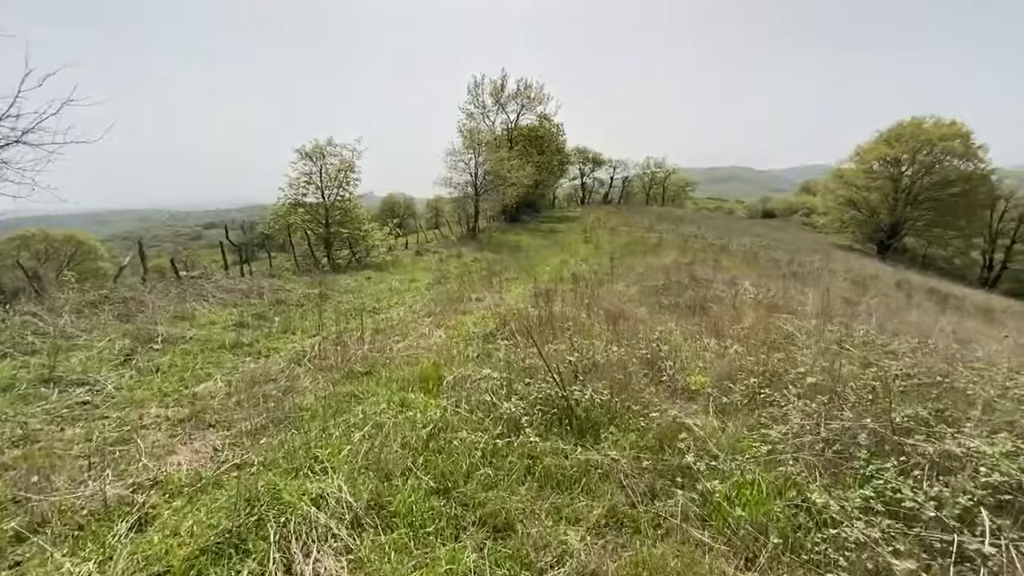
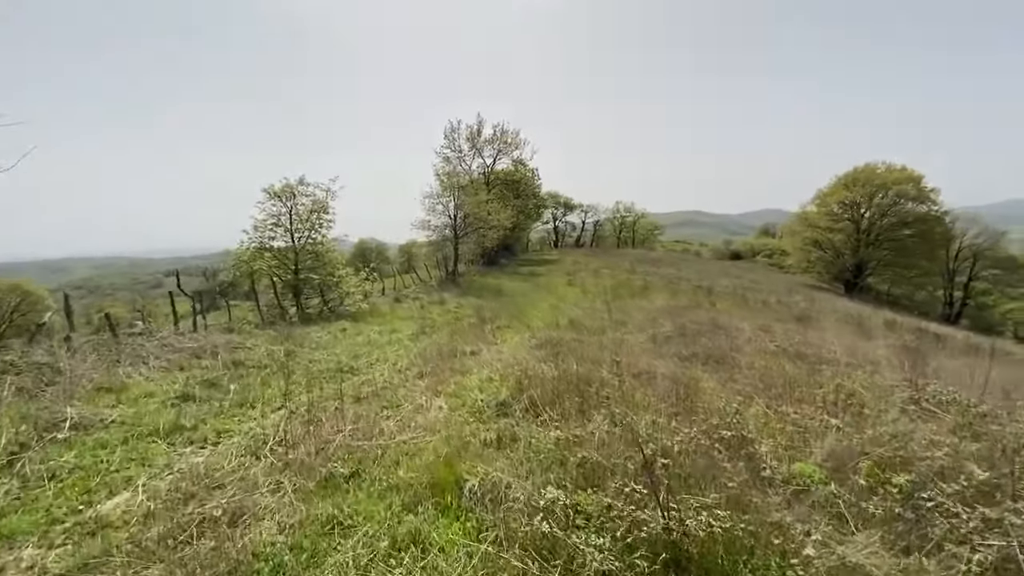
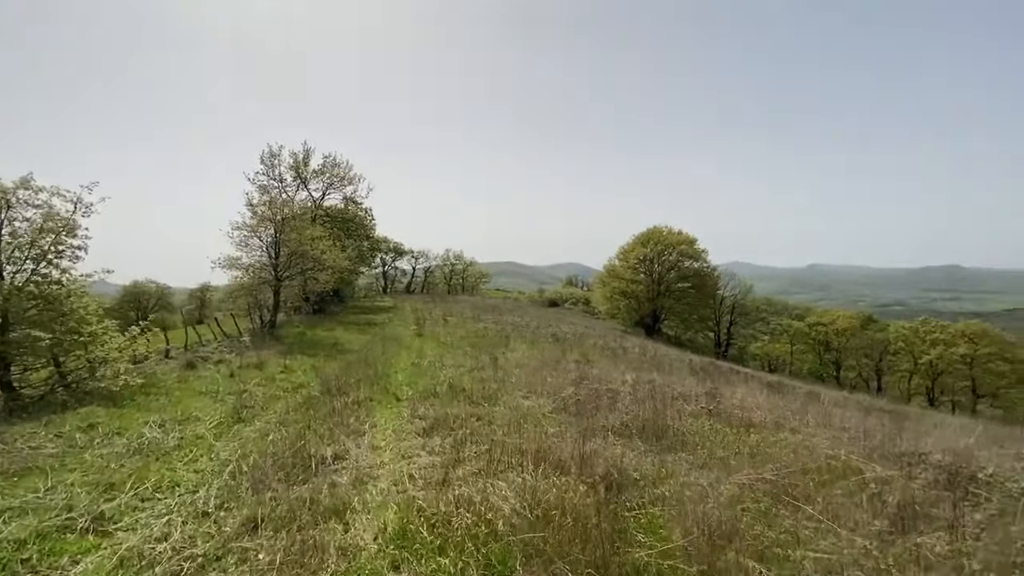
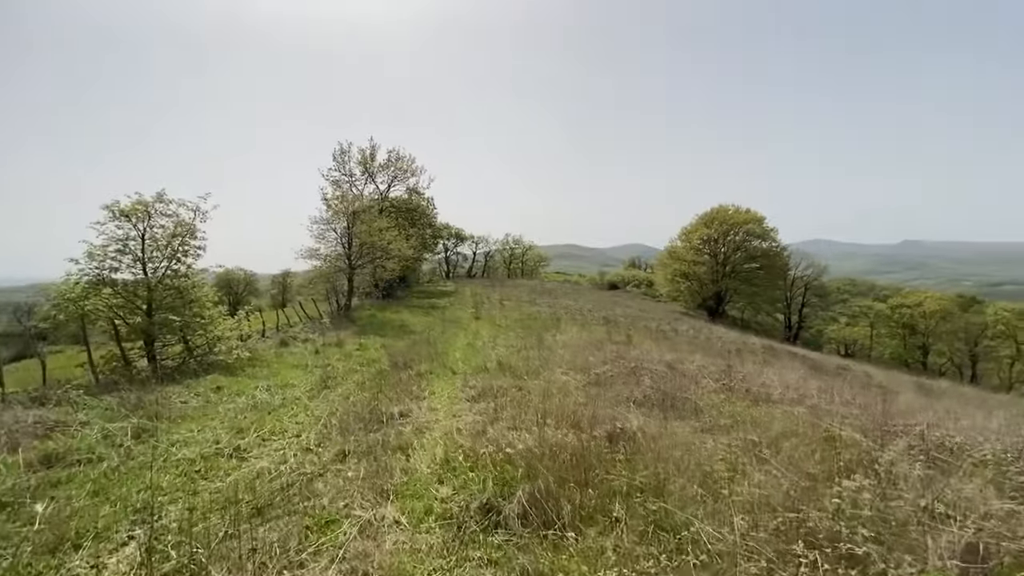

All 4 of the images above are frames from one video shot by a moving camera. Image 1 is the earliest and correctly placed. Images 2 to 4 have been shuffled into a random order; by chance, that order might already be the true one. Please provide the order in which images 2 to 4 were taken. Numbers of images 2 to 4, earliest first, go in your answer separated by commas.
2, 4, 3
